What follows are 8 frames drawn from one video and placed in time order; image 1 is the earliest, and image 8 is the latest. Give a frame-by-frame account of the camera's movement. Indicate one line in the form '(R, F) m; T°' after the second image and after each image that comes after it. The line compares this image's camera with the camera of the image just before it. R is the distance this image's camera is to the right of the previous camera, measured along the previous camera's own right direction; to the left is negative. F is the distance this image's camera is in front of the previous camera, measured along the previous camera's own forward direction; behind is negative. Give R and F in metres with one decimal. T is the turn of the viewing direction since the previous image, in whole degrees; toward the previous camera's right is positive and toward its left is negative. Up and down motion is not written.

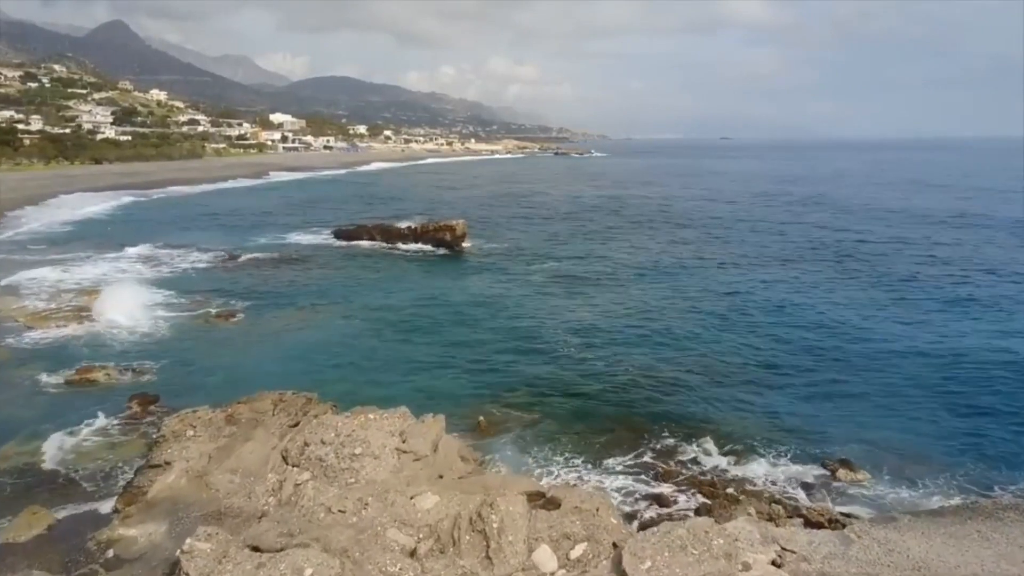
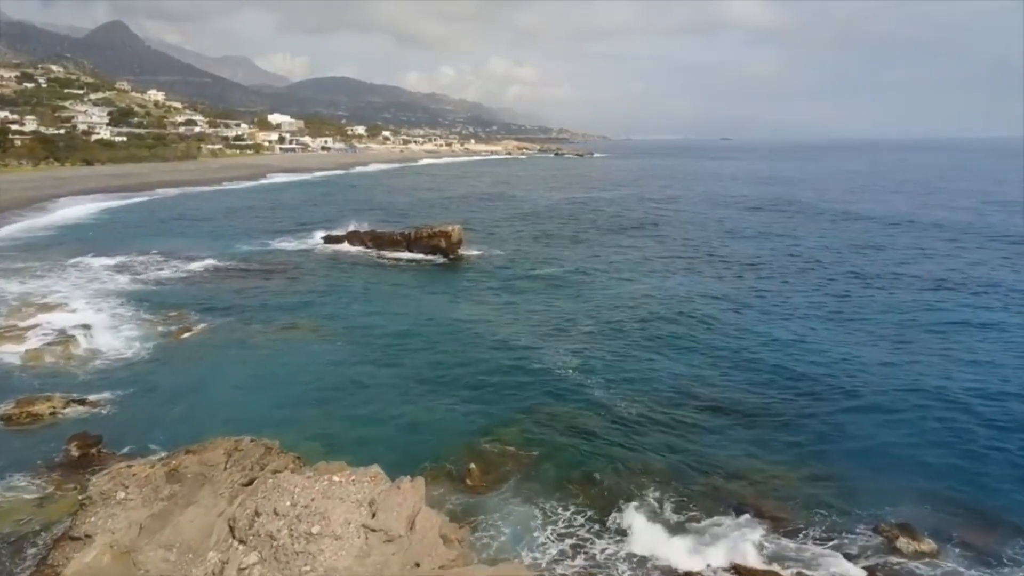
(+0.1, +2.0) m; 0°
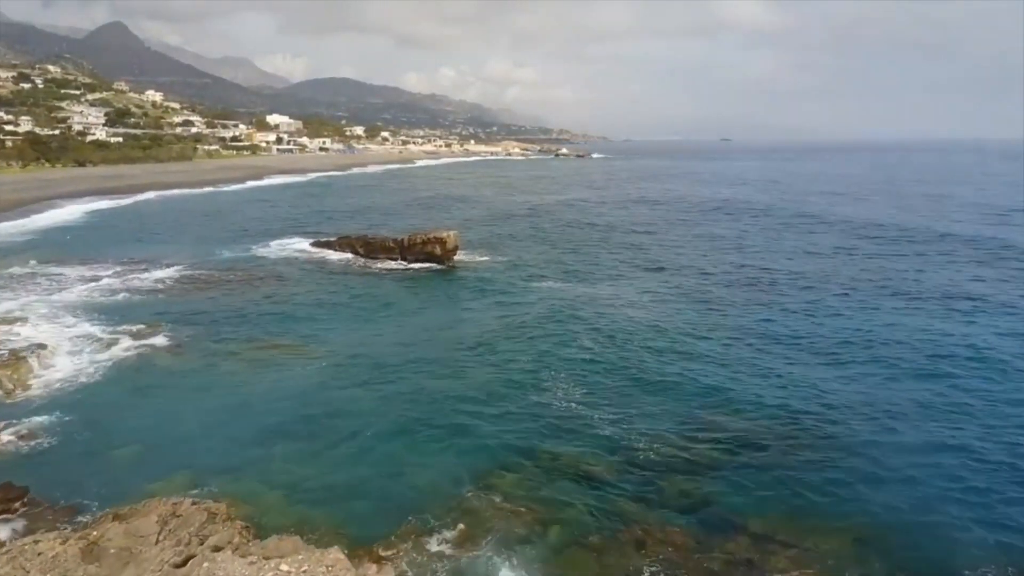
(+0.1, +1.9) m; 0°
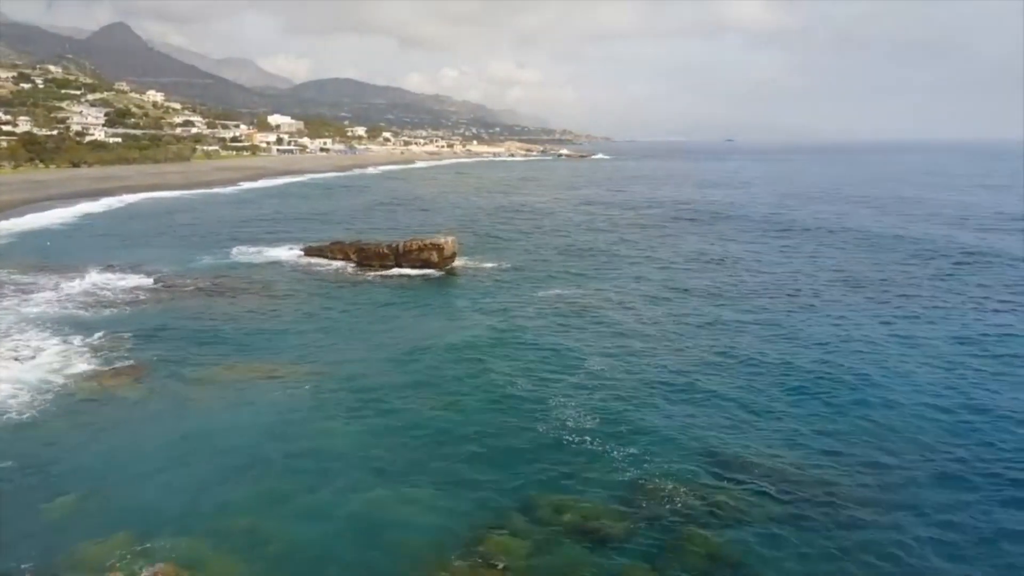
(0.0, +1.9) m; 0°
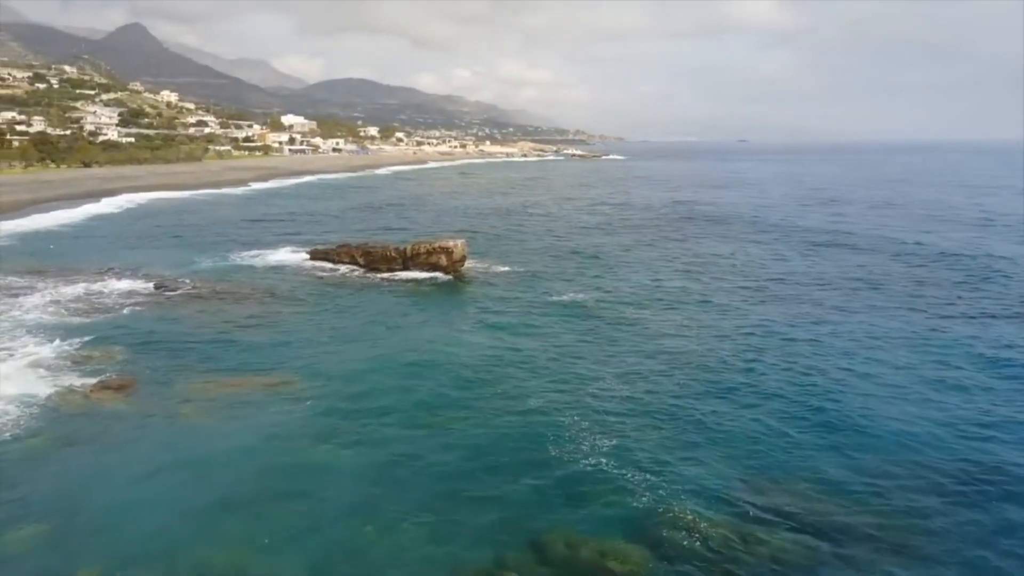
(0.0, +1.1) m; -1°
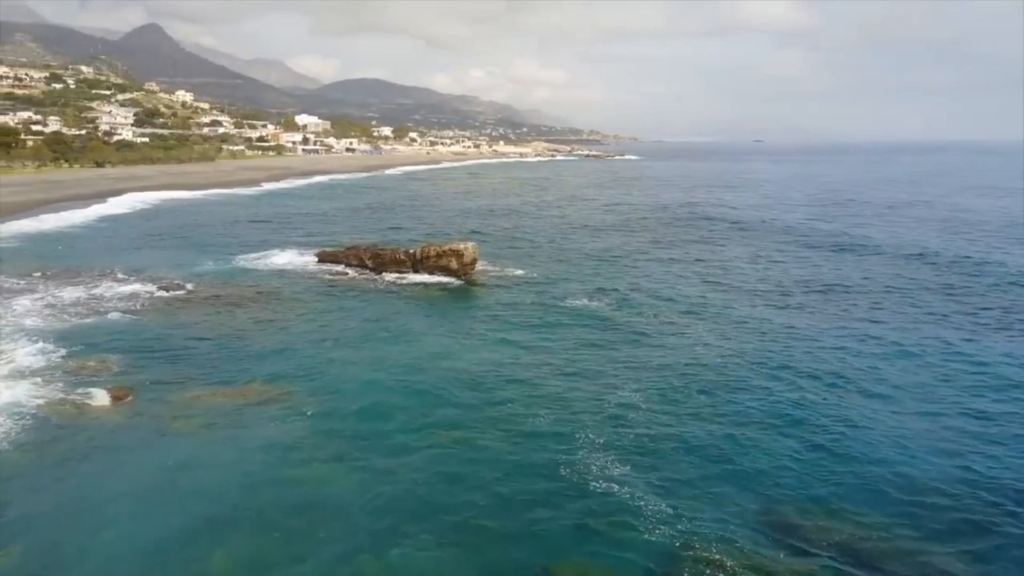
(0.0, +0.8) m; -1°
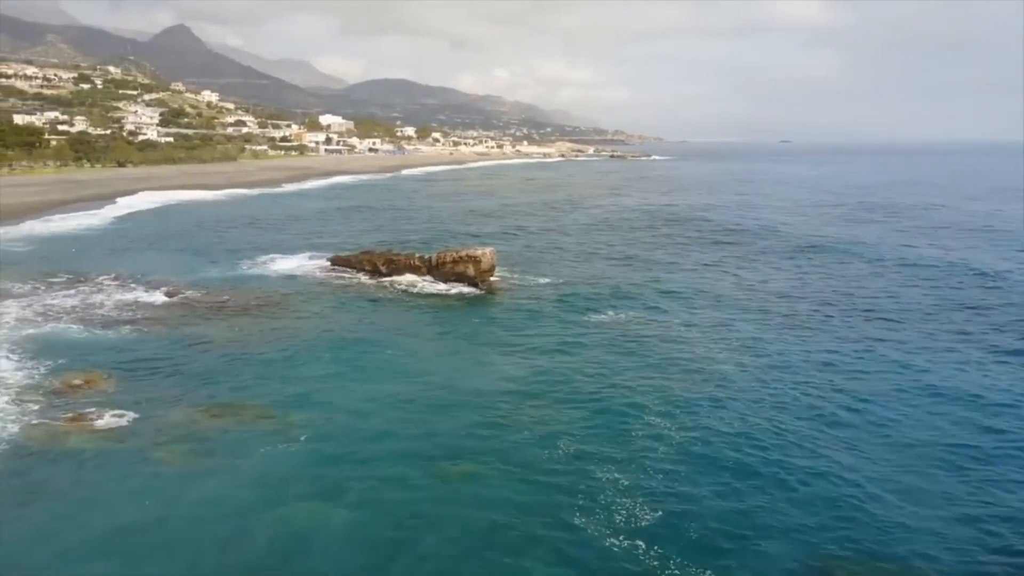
(+0.1, +1.6) m; -2°
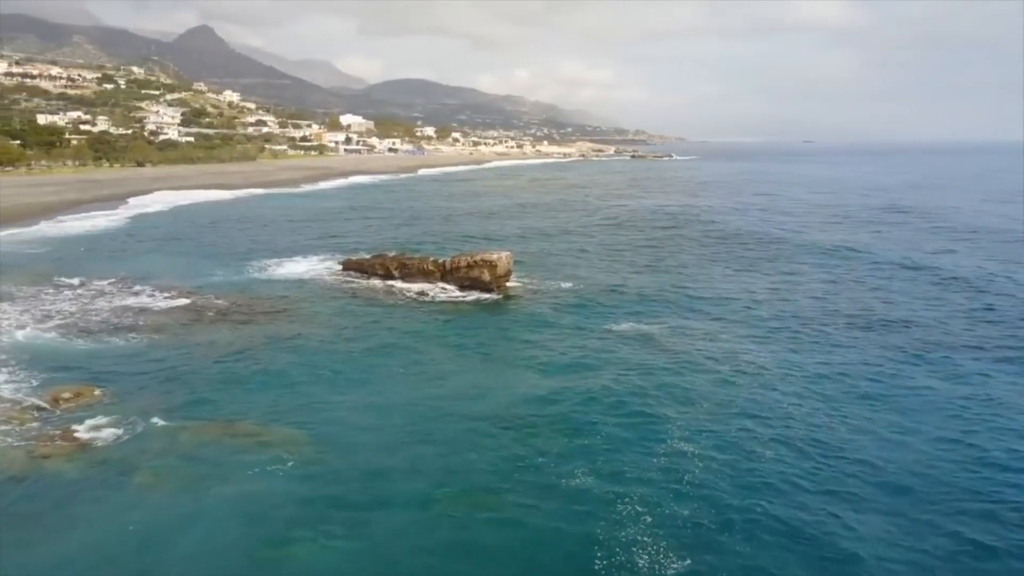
(+0.1, +1.2) m; -1°
